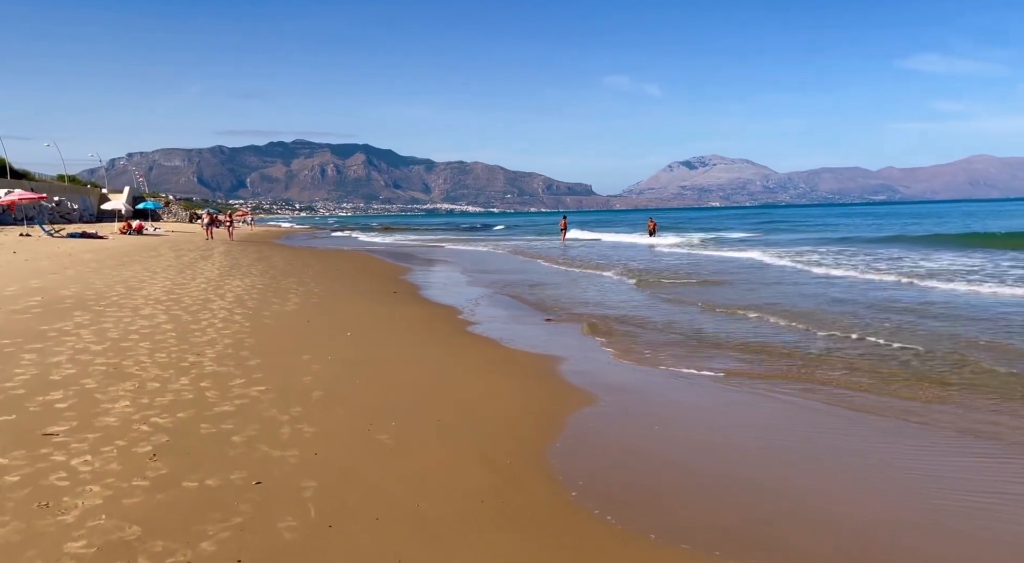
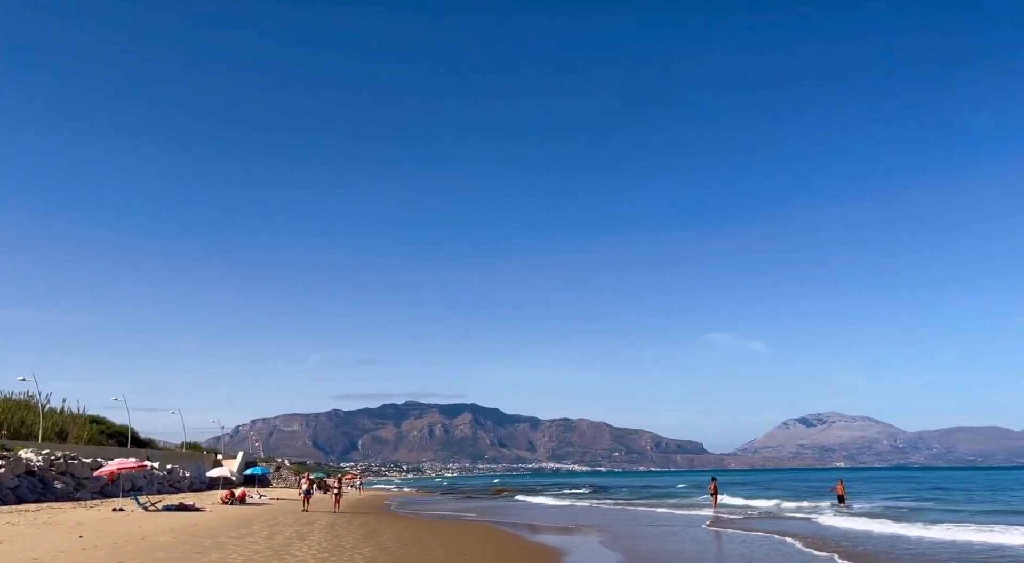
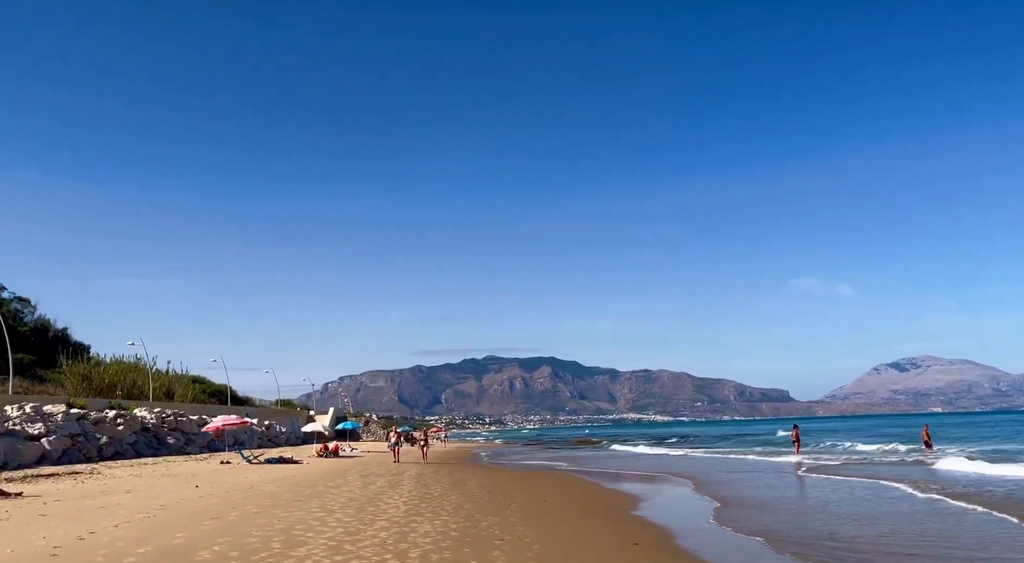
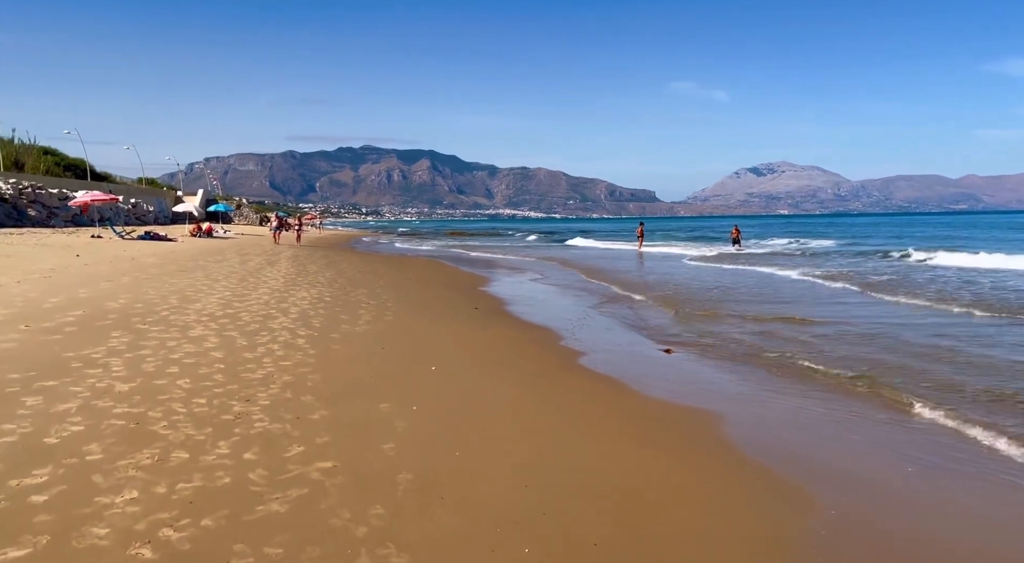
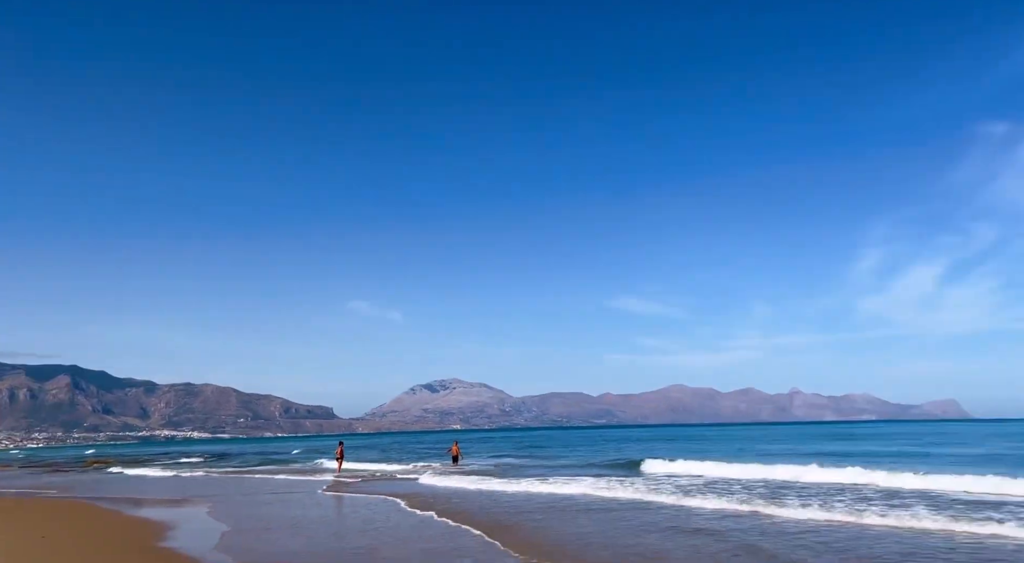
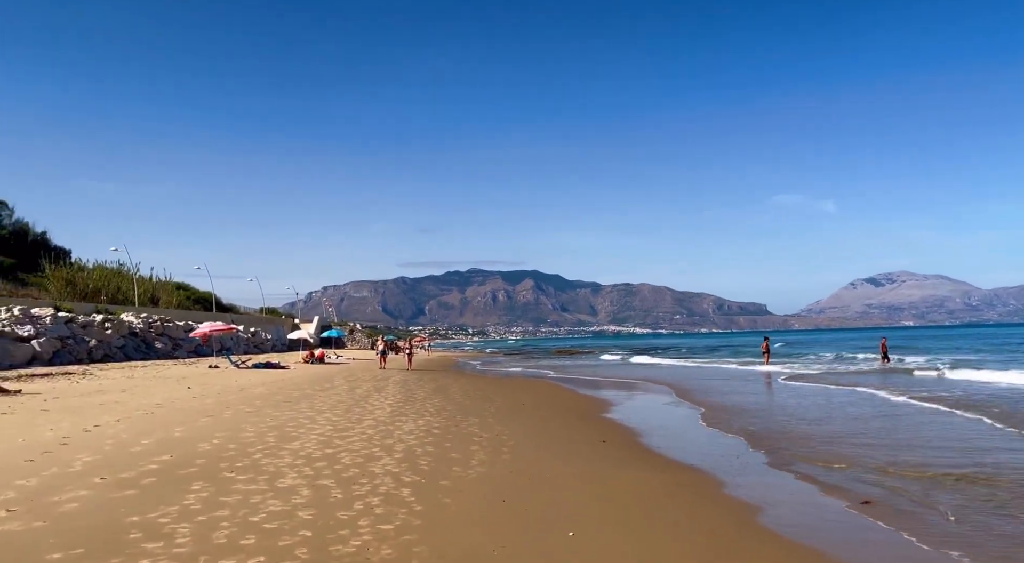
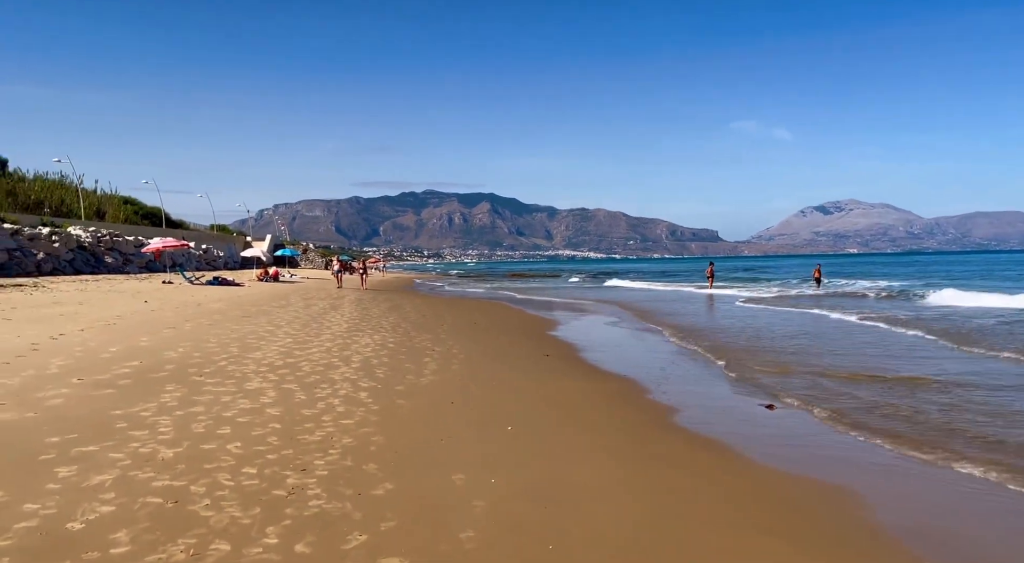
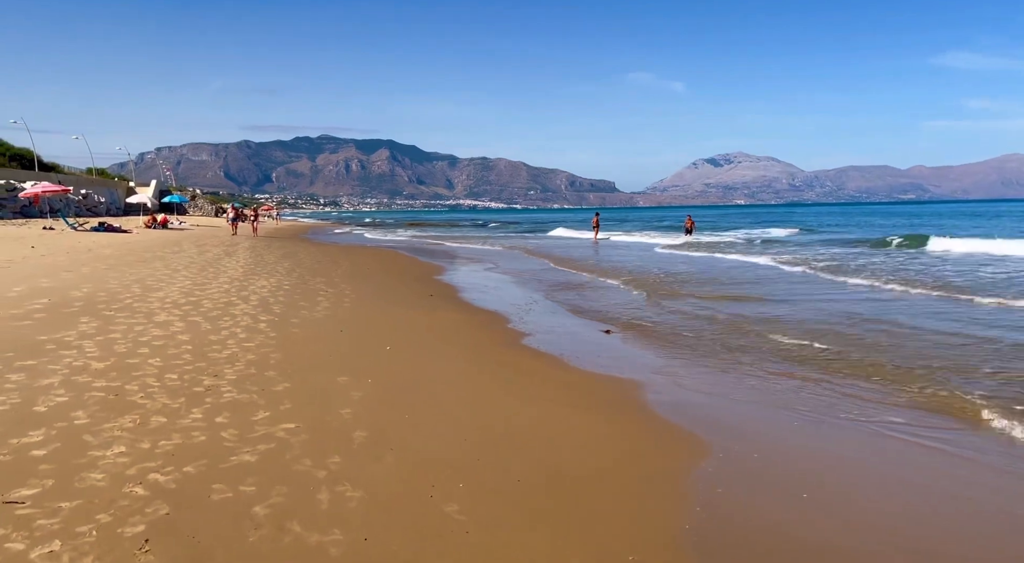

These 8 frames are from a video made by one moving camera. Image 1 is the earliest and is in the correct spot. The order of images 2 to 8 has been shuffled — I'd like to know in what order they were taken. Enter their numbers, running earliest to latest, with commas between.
8, 4, 7, 6, 3, 2, 5
